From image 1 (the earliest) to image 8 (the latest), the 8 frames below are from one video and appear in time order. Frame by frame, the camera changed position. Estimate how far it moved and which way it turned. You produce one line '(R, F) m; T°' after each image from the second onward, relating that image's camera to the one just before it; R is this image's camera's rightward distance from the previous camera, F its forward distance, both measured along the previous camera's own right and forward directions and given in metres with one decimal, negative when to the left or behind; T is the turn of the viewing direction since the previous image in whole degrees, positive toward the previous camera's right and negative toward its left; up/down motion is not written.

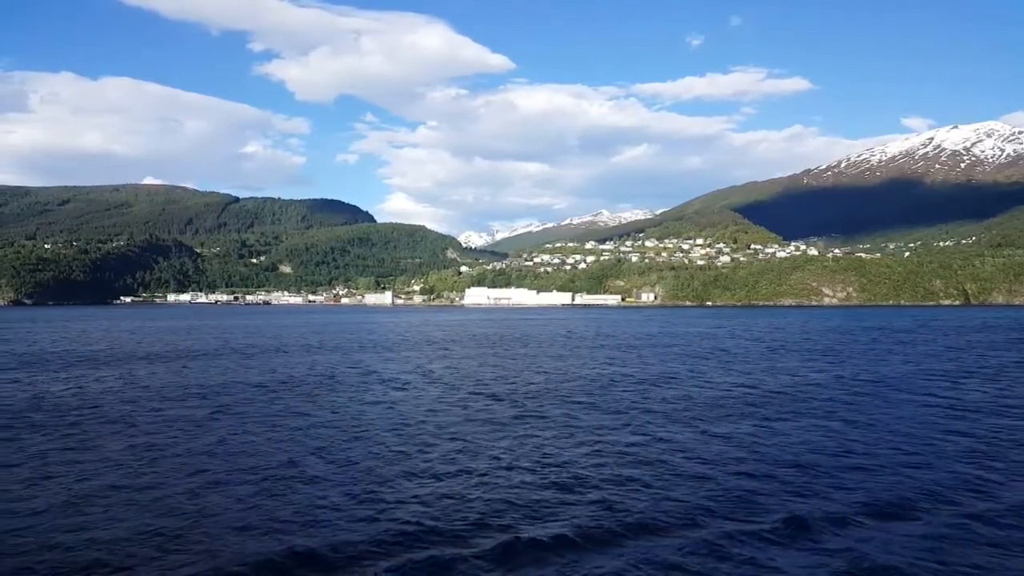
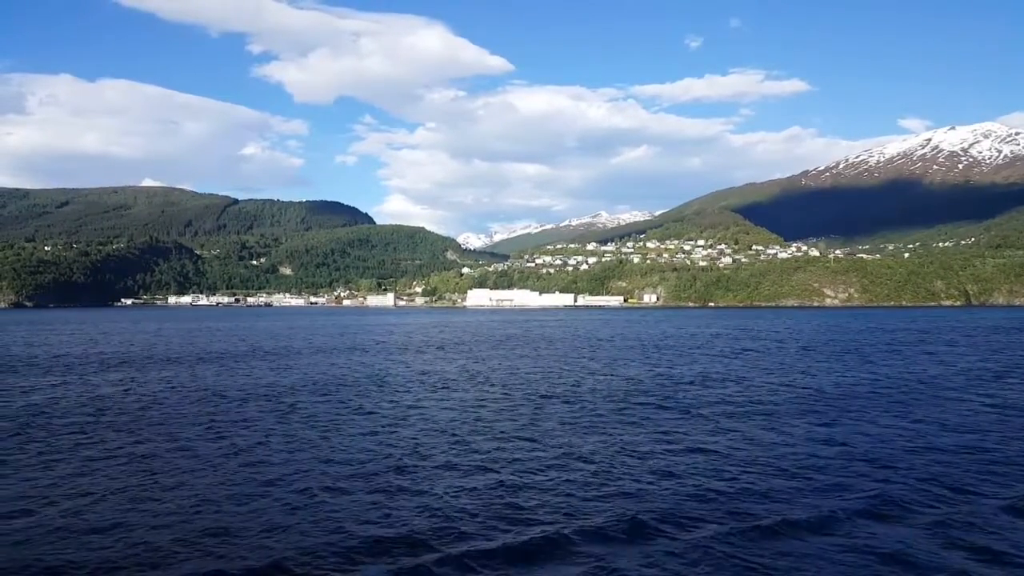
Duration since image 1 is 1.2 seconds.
(-1.0, 0.0) m; 0°
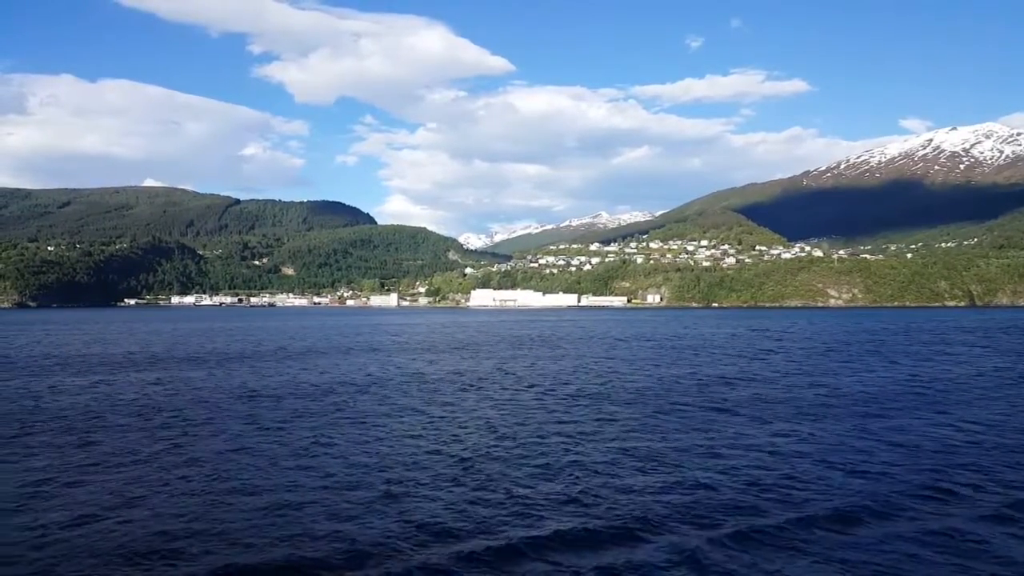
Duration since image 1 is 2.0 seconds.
(-0.8, +0.1) m; 0°
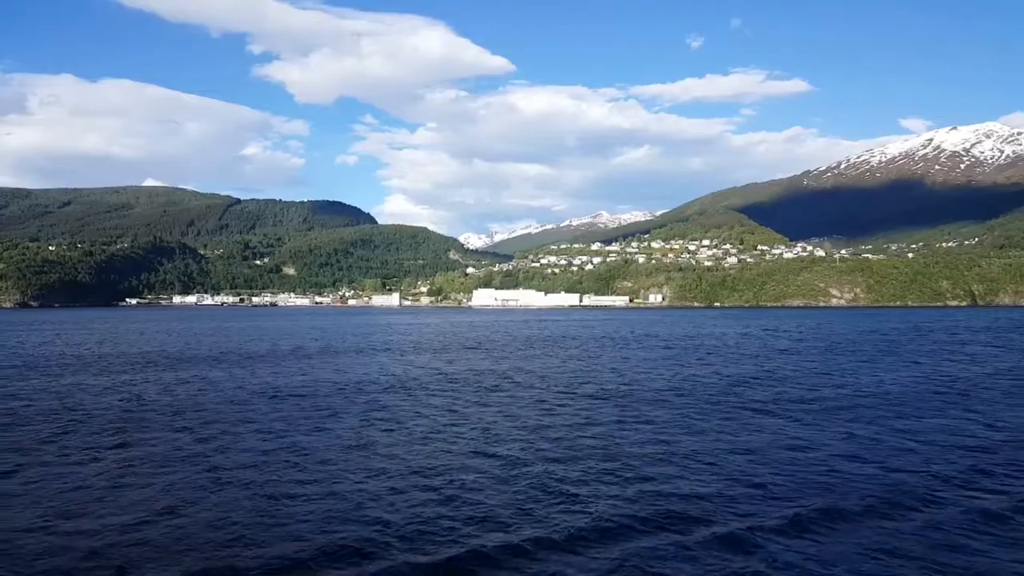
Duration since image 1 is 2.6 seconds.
(-0.5, 0.0) m; 0°
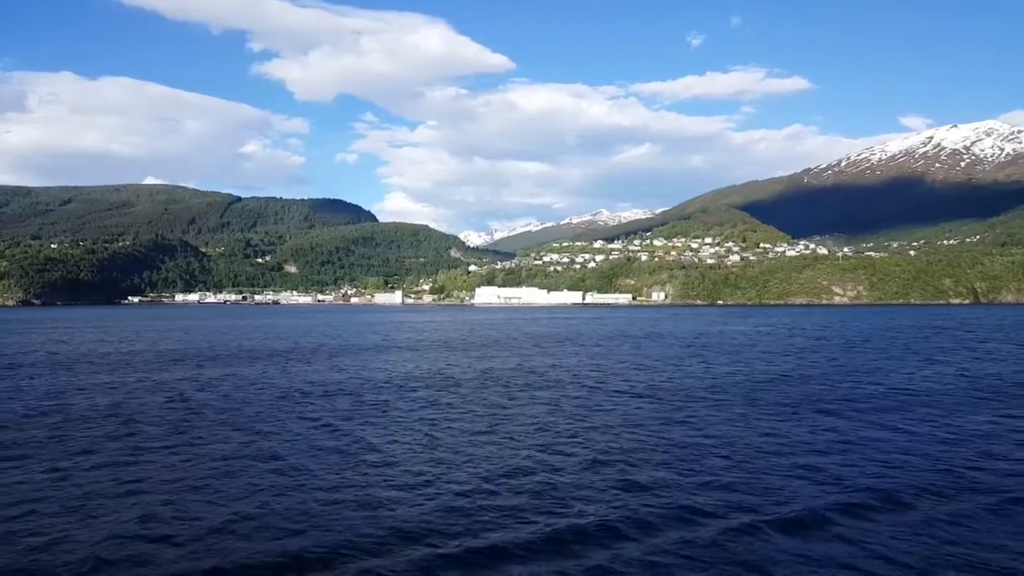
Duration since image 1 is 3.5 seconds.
(-0.8, 0.0) m; 0°
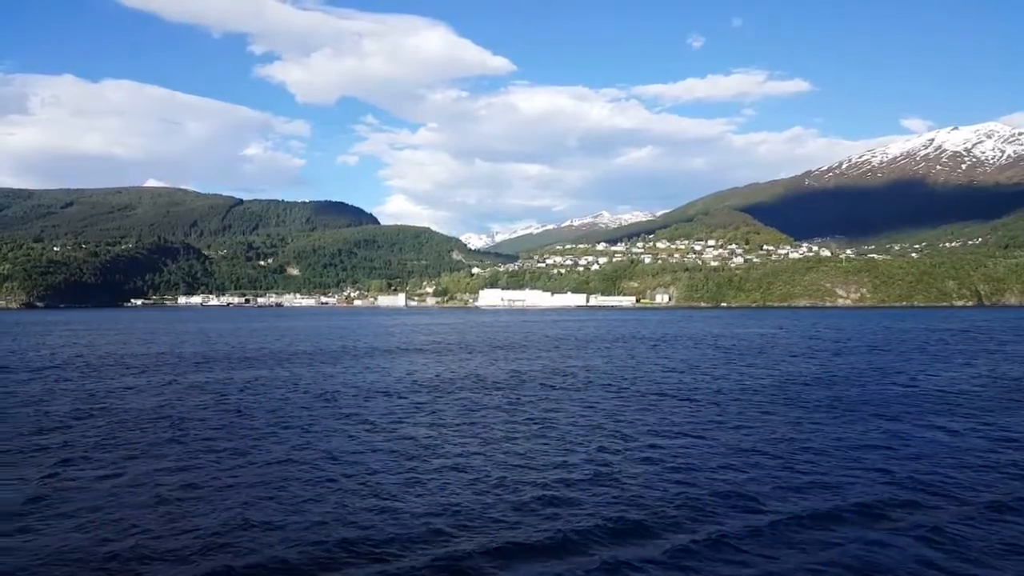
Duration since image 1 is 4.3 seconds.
(-0.8, 0.0) m; 0°
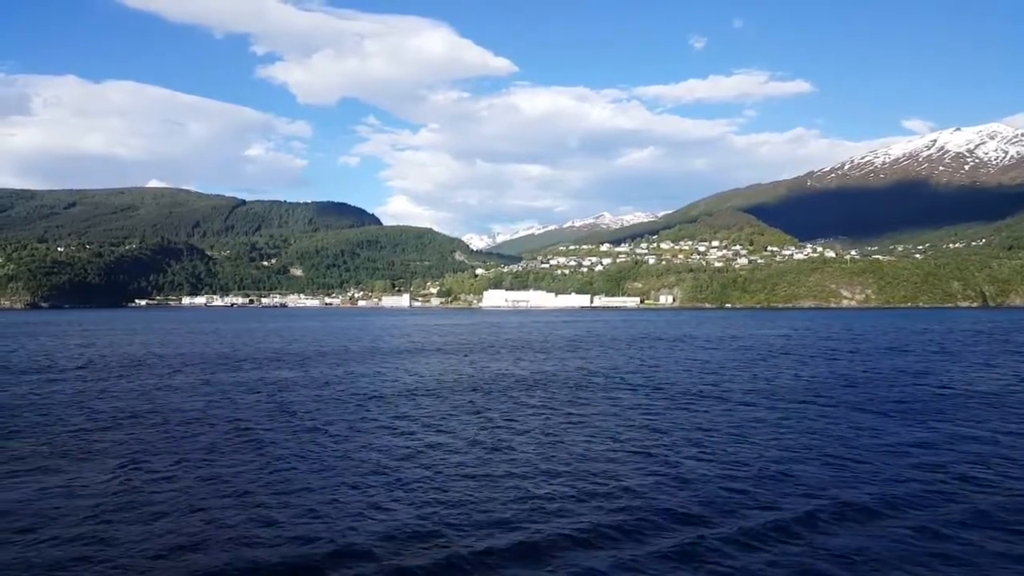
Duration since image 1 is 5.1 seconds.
(-0.8, +0.1) m; 0°
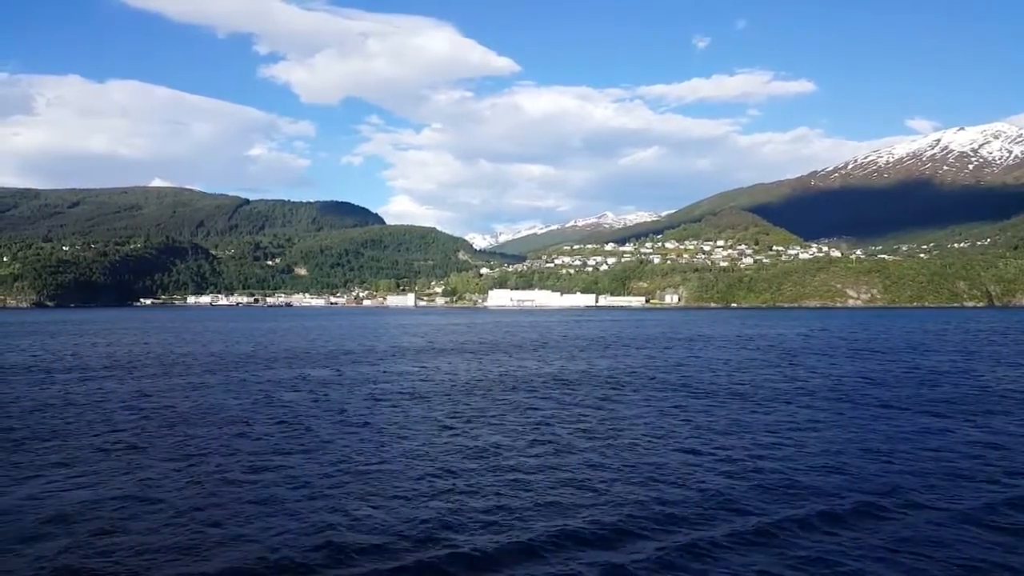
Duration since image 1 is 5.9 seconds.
(-0.7, 0.0) m; 0°
